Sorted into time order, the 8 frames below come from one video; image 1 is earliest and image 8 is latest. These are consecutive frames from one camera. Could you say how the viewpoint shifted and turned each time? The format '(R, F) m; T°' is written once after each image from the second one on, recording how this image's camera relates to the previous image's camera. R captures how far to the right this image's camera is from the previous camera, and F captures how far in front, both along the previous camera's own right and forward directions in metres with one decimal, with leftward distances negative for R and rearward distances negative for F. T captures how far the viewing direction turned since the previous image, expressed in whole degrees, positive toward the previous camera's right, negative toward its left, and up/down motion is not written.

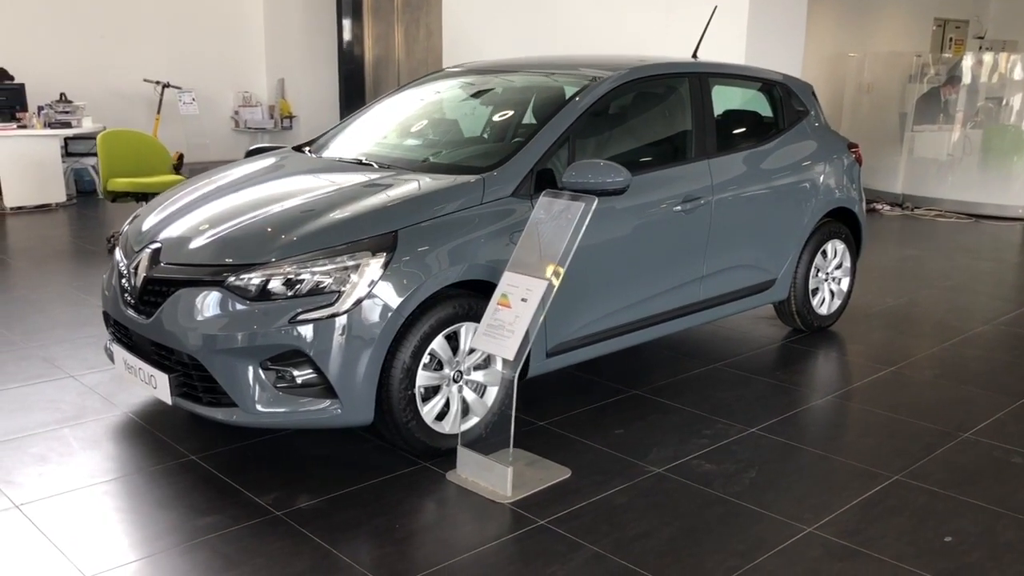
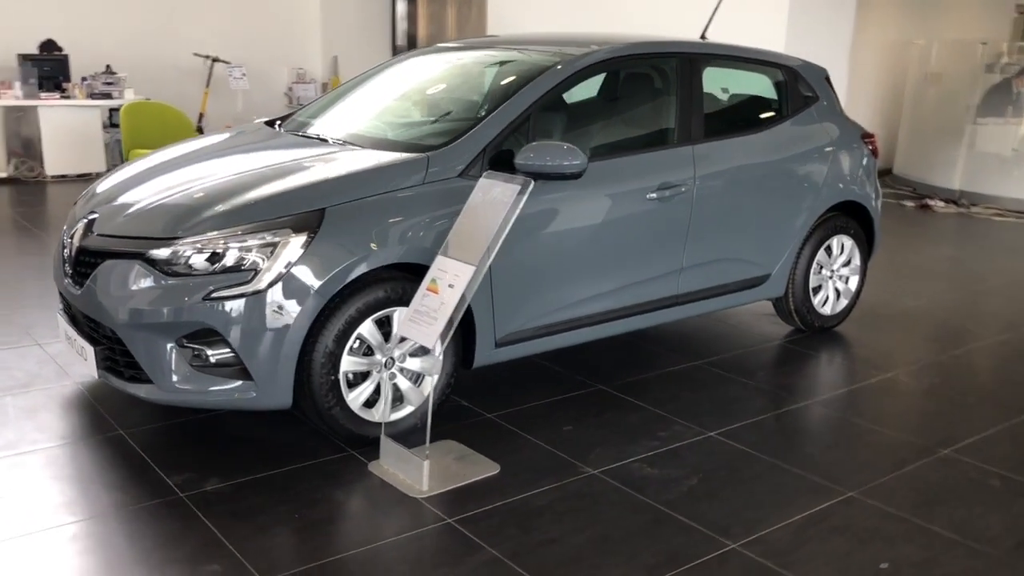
(+0.4, +0.2) m; -5°
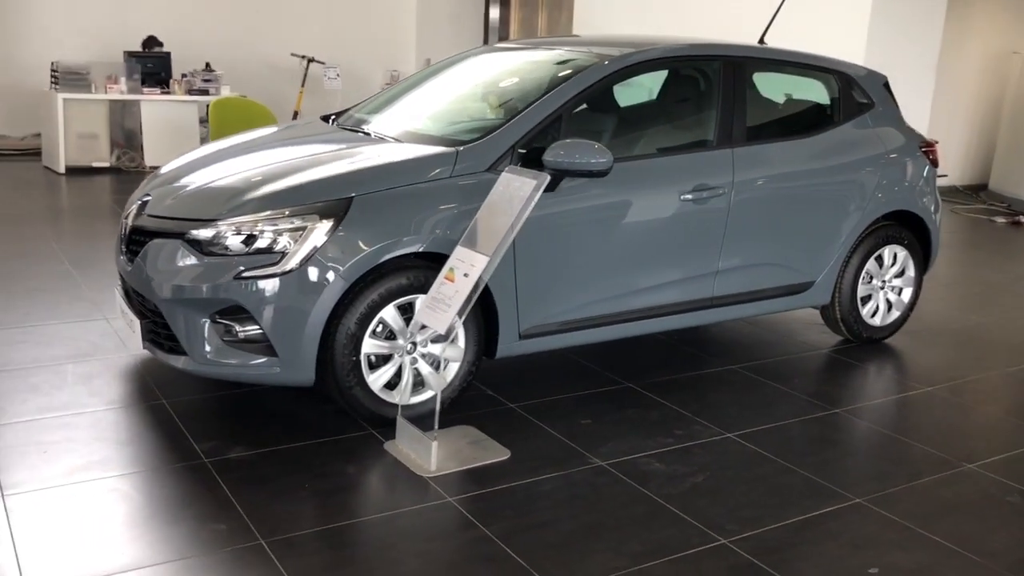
(+0.3, -0.1) m; -6°
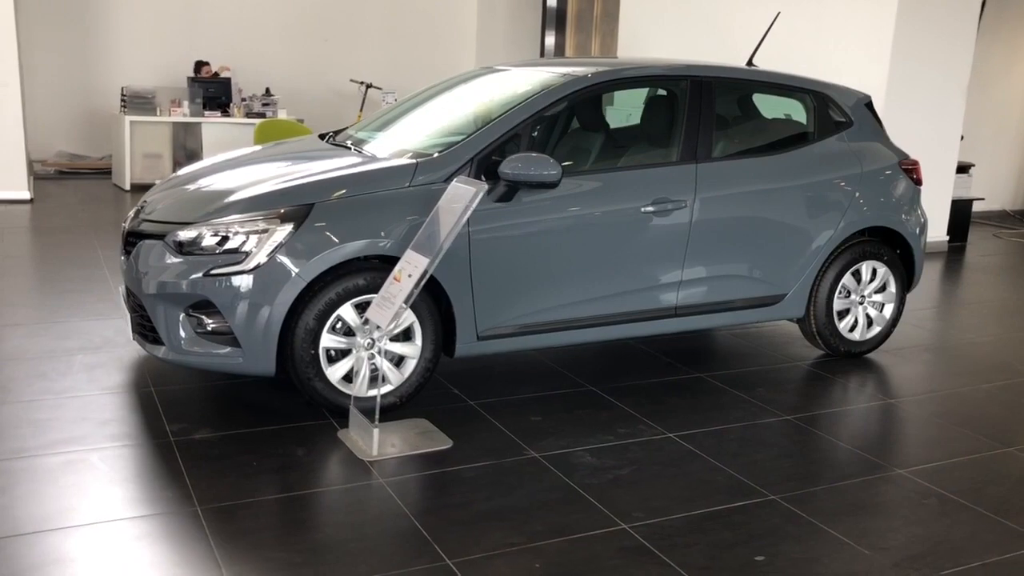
(+0.5, -0.2) m; -5°
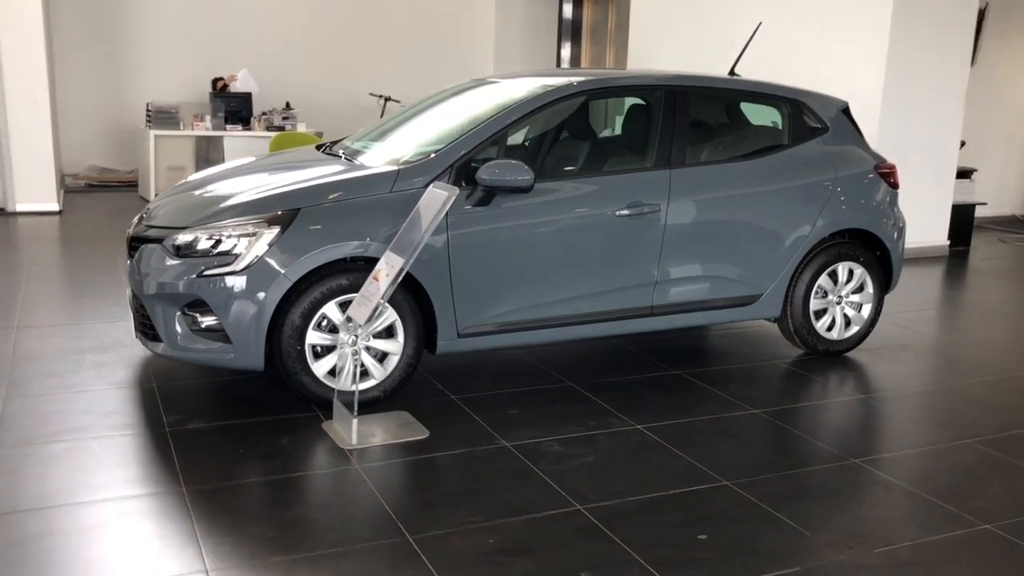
(+0.2, -0.2) m; -2°
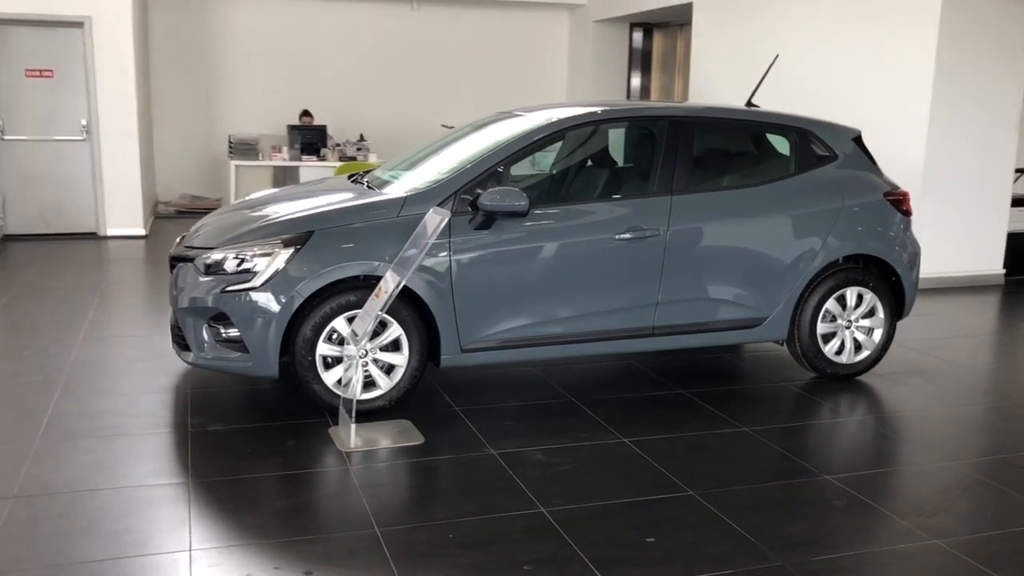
(+0.4, -0.2) m; -6°
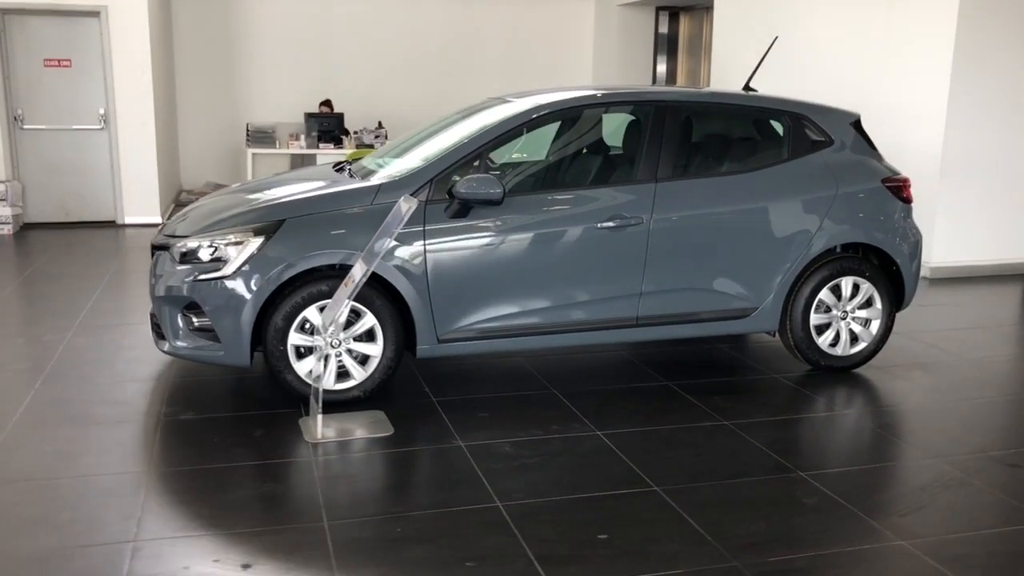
(+0.3, +0.1) m; -3°
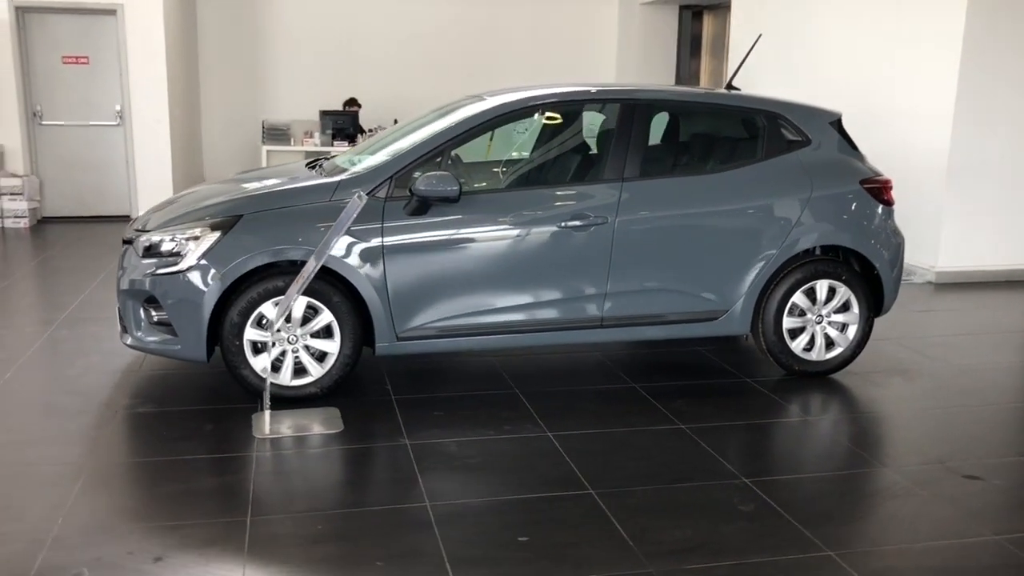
(+0.4, 0.0) m; -3°
